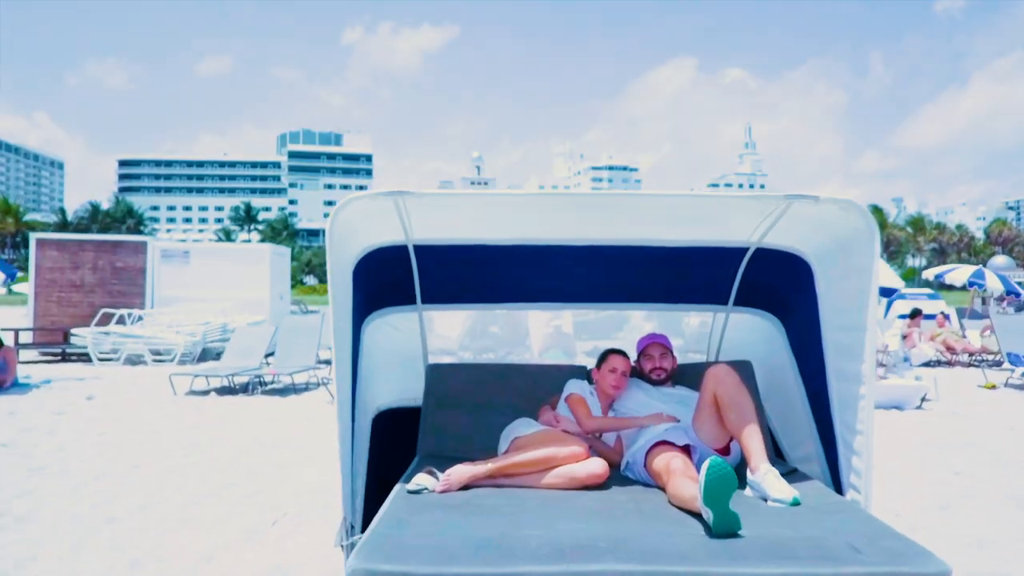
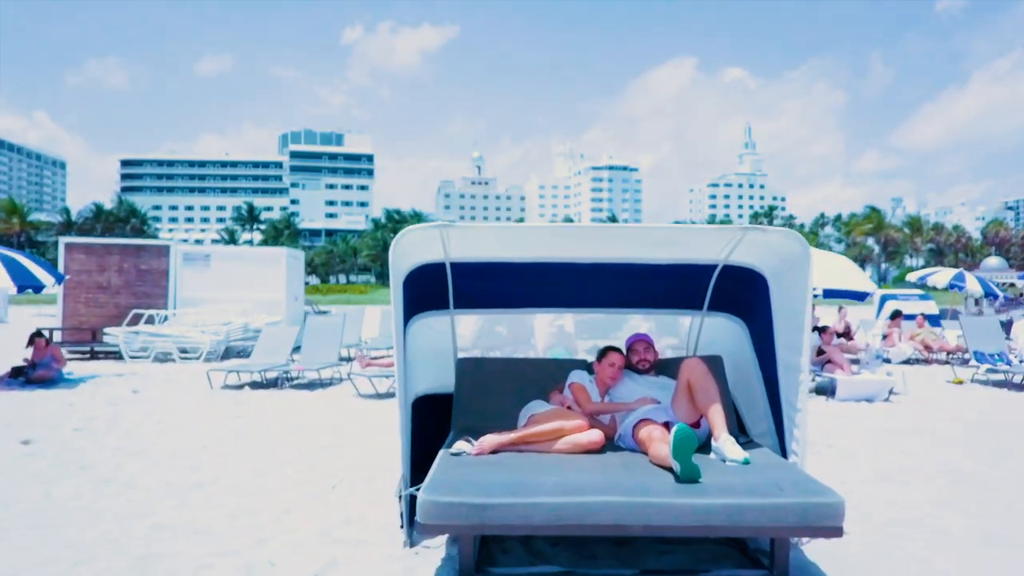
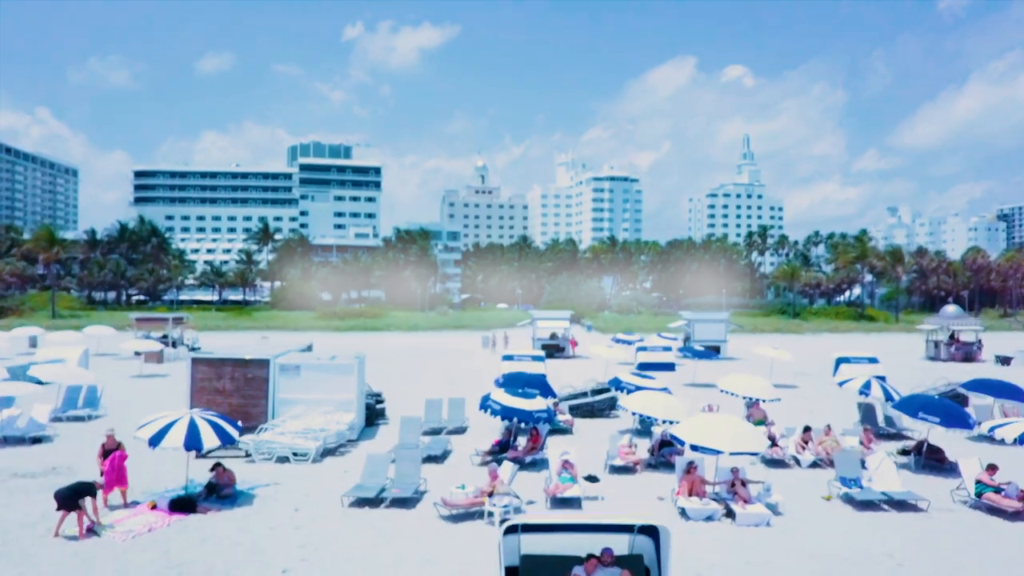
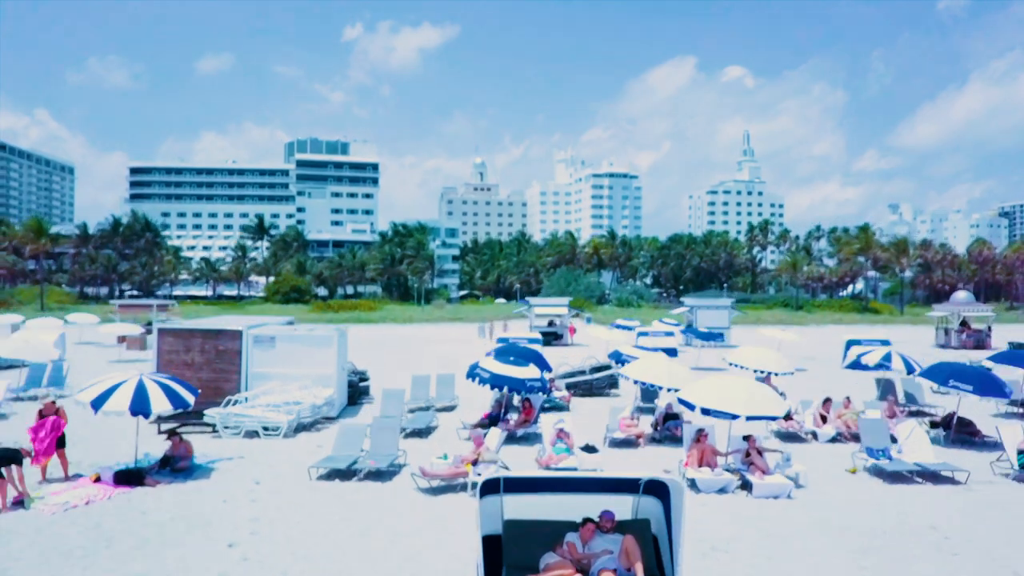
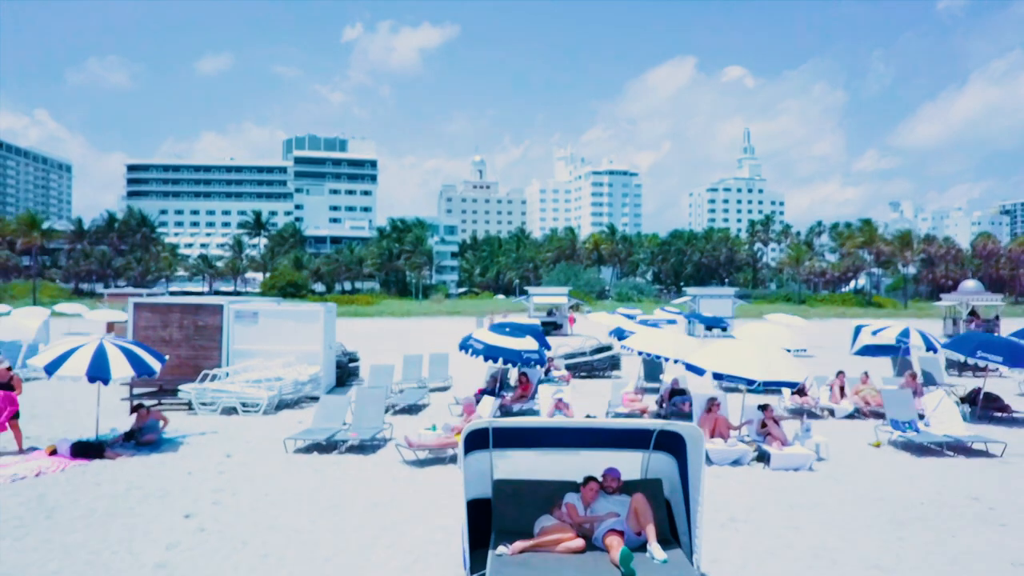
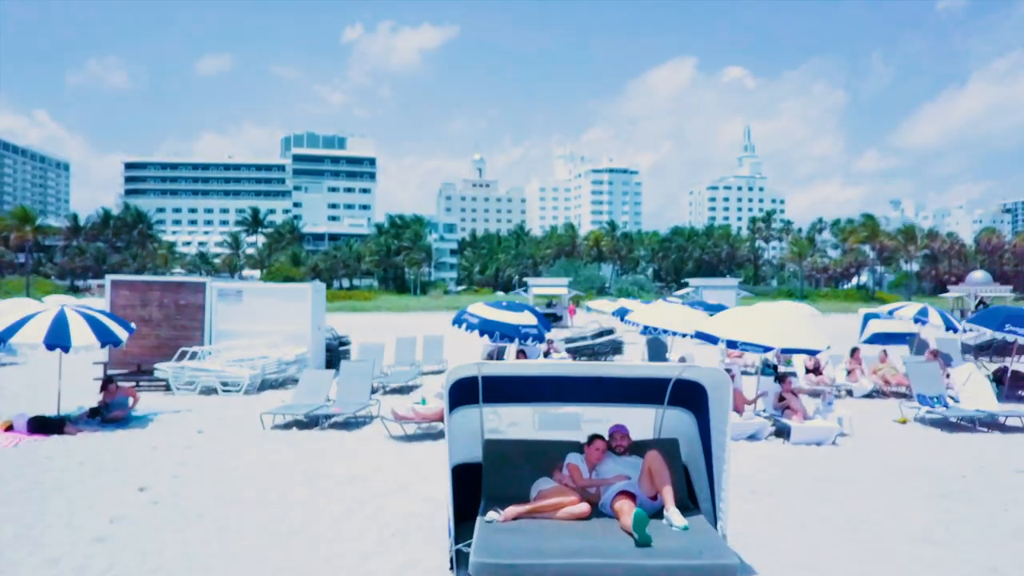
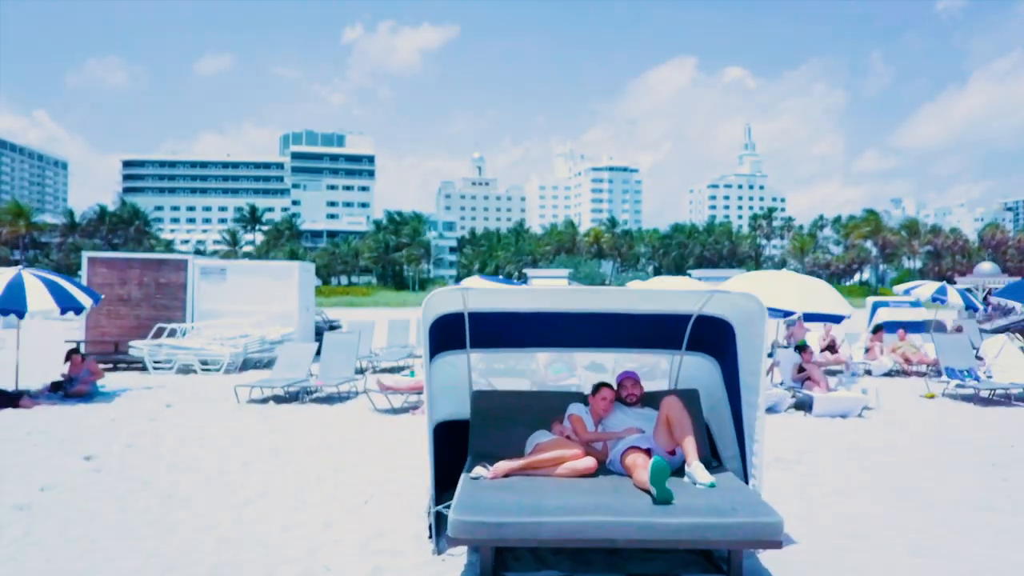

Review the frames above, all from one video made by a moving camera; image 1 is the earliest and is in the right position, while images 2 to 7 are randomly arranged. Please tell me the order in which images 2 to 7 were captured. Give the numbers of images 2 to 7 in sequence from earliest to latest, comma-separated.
2, 7, 6, 5, 4, 3
